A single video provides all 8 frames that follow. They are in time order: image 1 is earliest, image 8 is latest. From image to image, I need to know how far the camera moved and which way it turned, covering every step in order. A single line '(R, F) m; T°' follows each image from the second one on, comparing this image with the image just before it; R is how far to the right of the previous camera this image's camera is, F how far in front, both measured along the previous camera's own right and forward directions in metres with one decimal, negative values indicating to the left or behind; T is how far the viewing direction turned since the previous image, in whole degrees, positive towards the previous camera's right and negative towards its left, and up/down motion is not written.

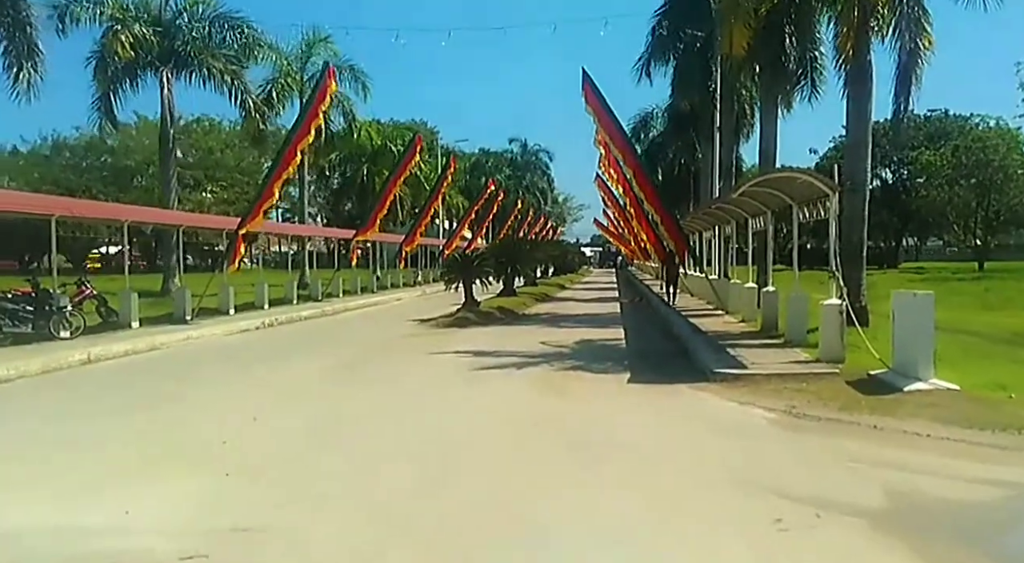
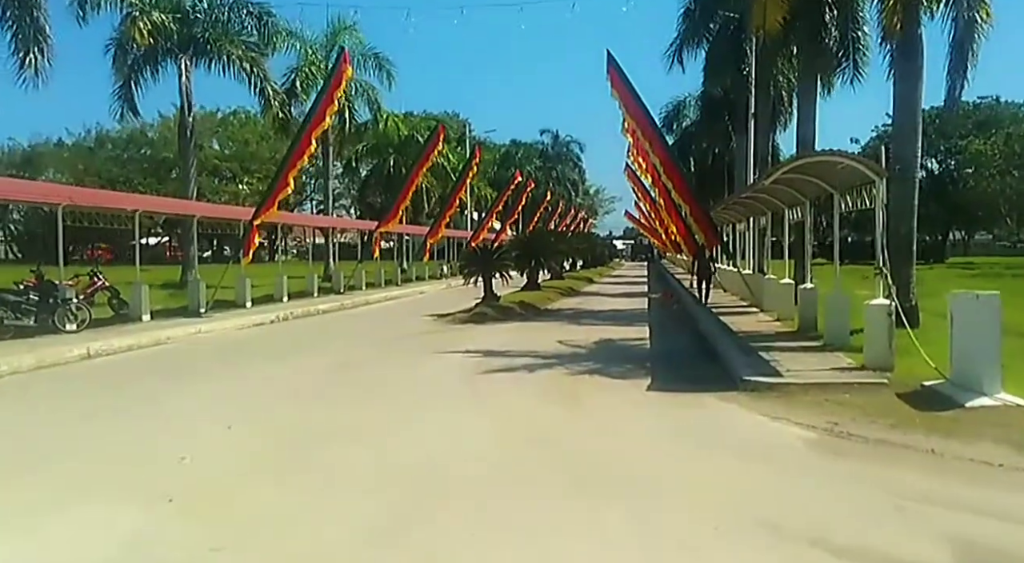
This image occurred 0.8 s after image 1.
(+0.4, +1.2) m; -3°
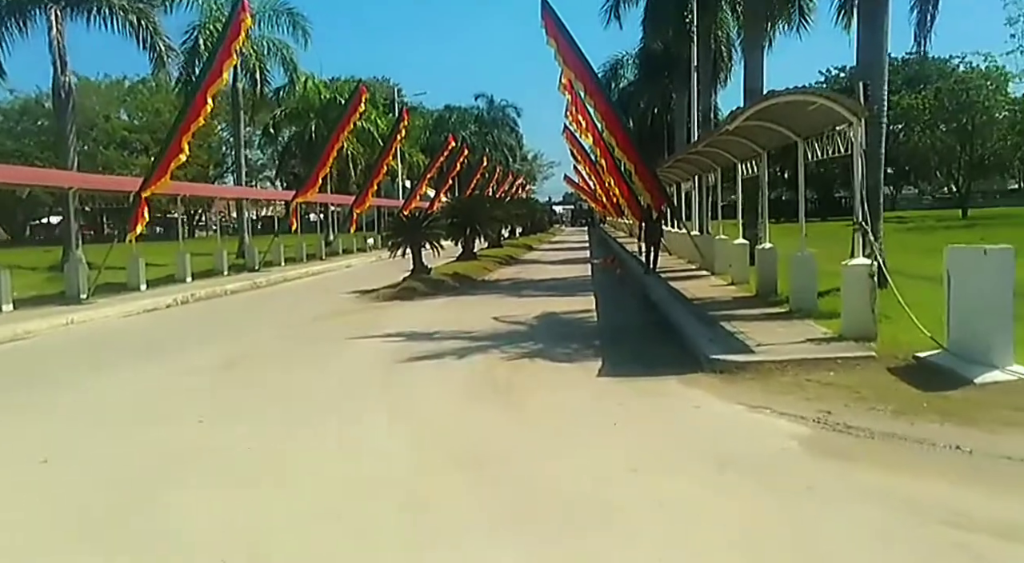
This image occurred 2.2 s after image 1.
(+0.3, +1.9) m; +5°
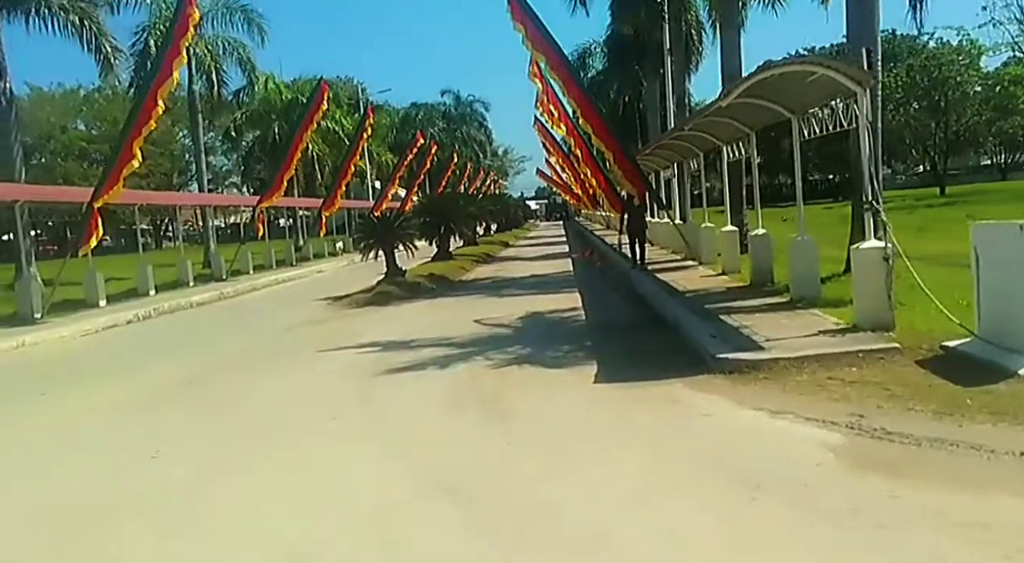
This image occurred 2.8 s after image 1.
(-0.1, +0.9) m; +2°
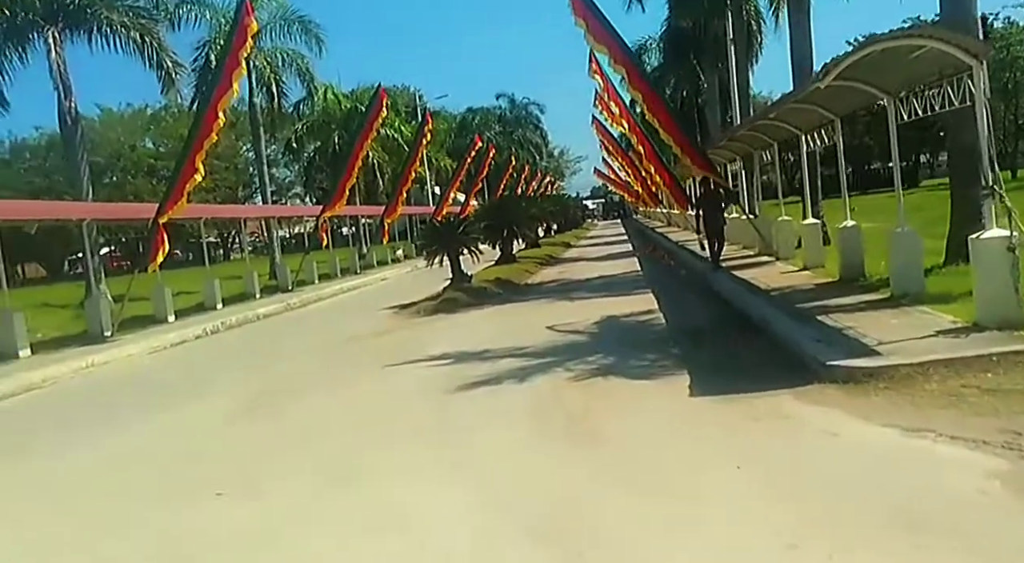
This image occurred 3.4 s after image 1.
(-0.3, +0.5) m; -5°
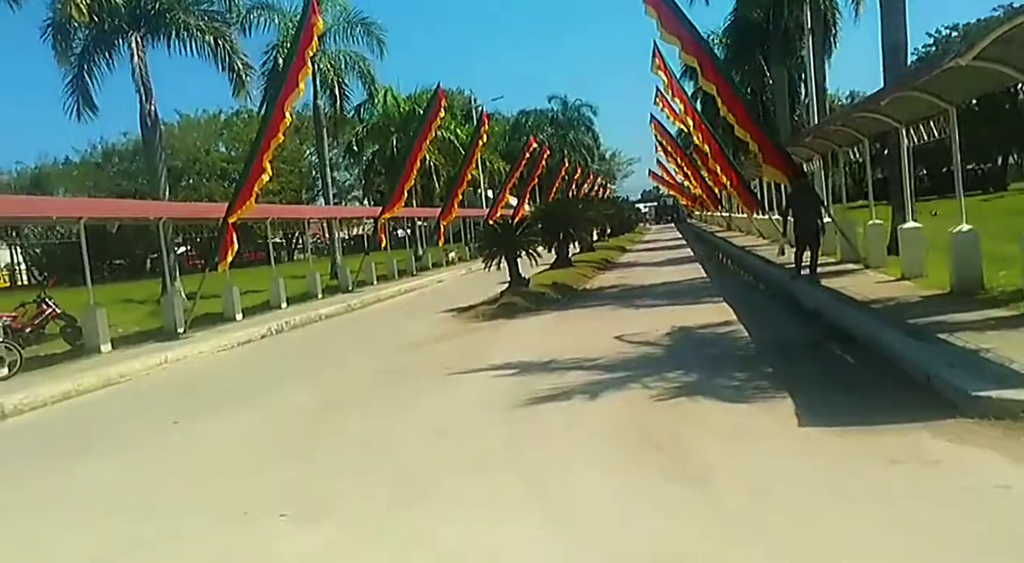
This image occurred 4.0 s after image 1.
(-0.3, +1.1) m; -4°
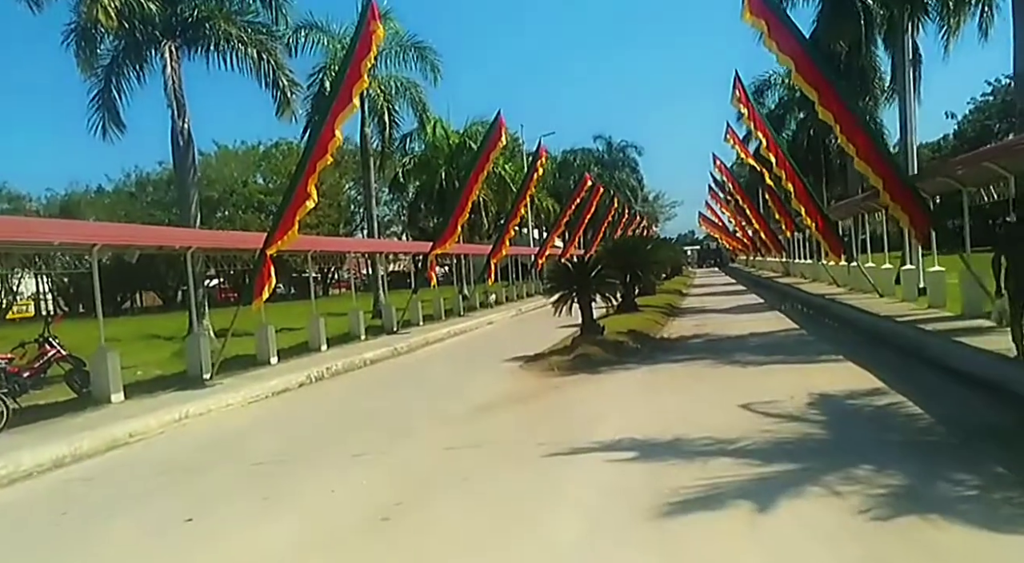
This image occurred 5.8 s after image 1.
(-1.0, +2.1) m; -3°
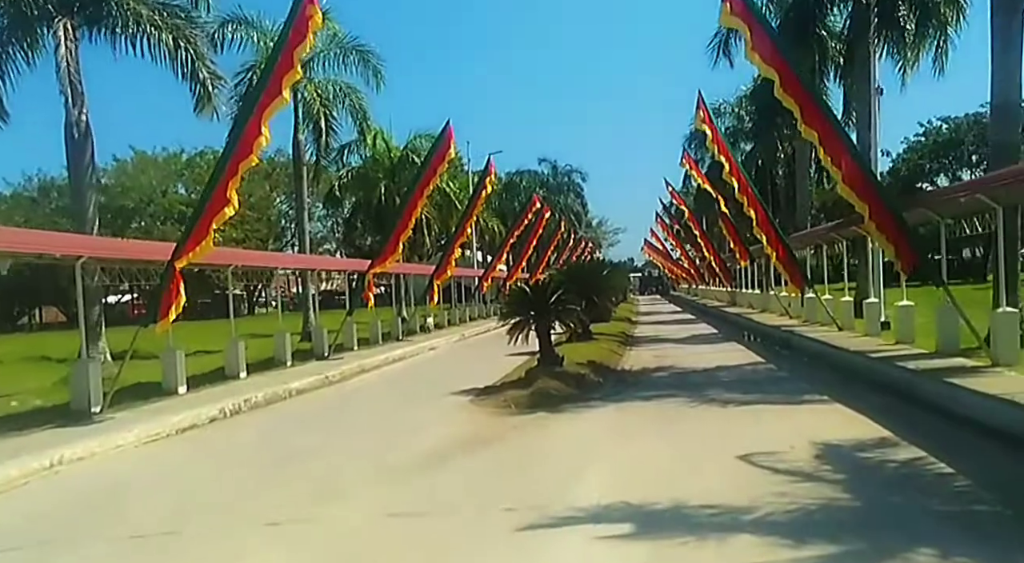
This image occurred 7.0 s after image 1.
(-0.3, +1.7) m; +5°
